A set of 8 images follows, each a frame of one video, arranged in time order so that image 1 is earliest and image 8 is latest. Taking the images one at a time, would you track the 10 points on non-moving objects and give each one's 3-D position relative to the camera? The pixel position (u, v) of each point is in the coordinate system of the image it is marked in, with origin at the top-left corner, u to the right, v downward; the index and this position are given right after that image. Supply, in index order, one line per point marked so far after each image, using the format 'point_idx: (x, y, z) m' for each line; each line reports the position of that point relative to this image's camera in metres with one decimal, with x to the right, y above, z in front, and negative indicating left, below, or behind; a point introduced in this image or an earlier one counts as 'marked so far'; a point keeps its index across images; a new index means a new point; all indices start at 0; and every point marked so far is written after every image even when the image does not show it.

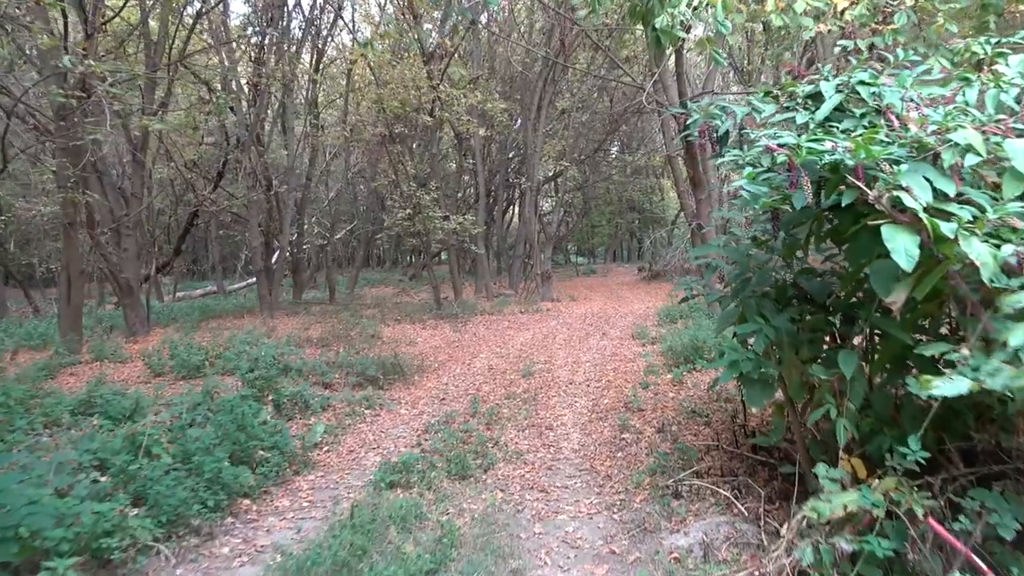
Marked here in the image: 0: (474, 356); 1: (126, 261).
0: (-0.5, -0.9, +9.9) m
1: (-7.3, +0.5, +14.4) m
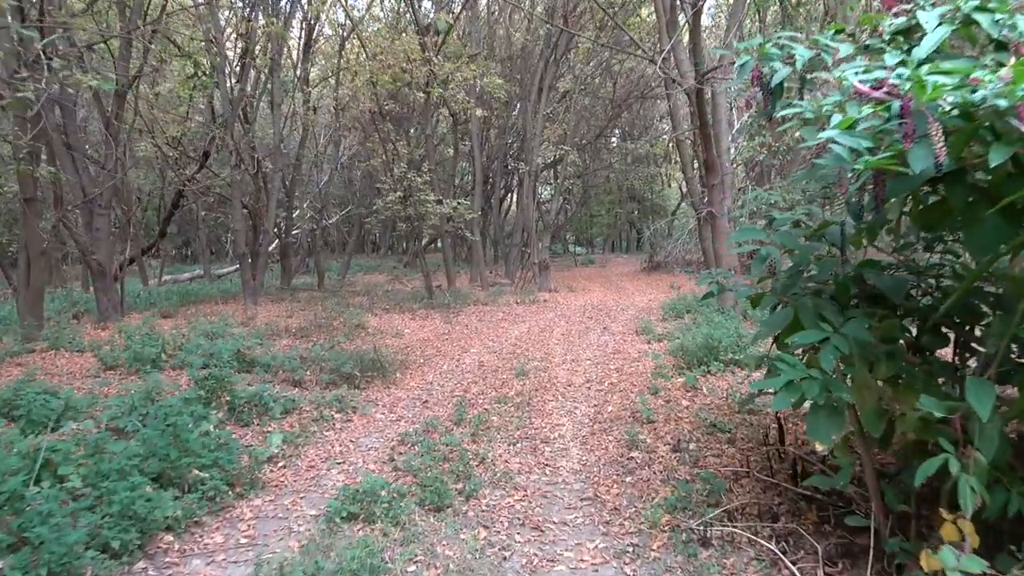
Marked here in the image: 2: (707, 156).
0: (-0.6, -0.7, +9.1) m
1: (-7.4, +0.8, +13.6) m
2: (+2.3, +1.6, +9.1) m
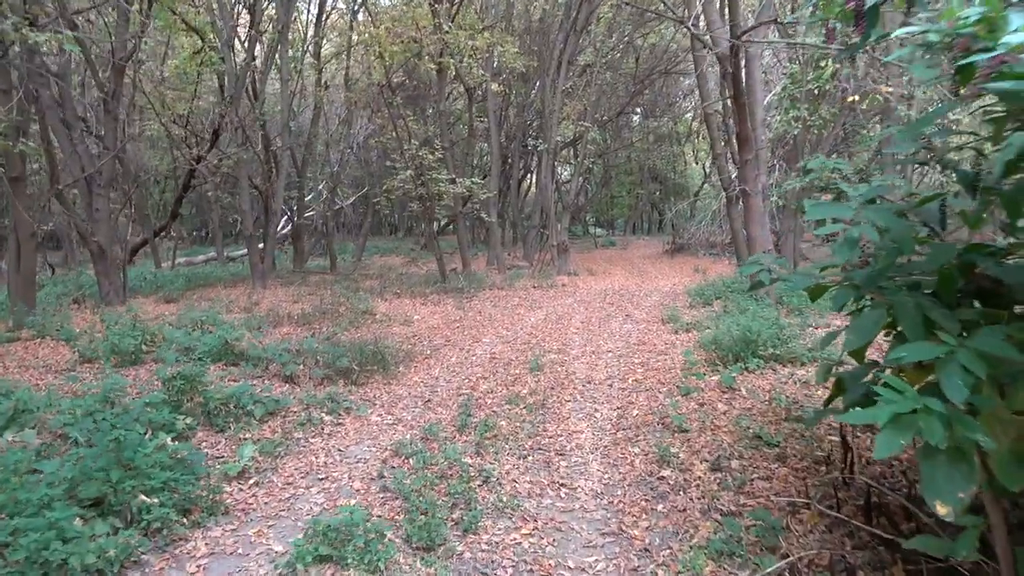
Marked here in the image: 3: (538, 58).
0: (-0.4, -0.6, +8.4) m
1: (-7.1, +1.1, +13.0) m
2: (+2.5, +1.7, +8.3) m
3: (+0.7, +5.9, +19.6) m
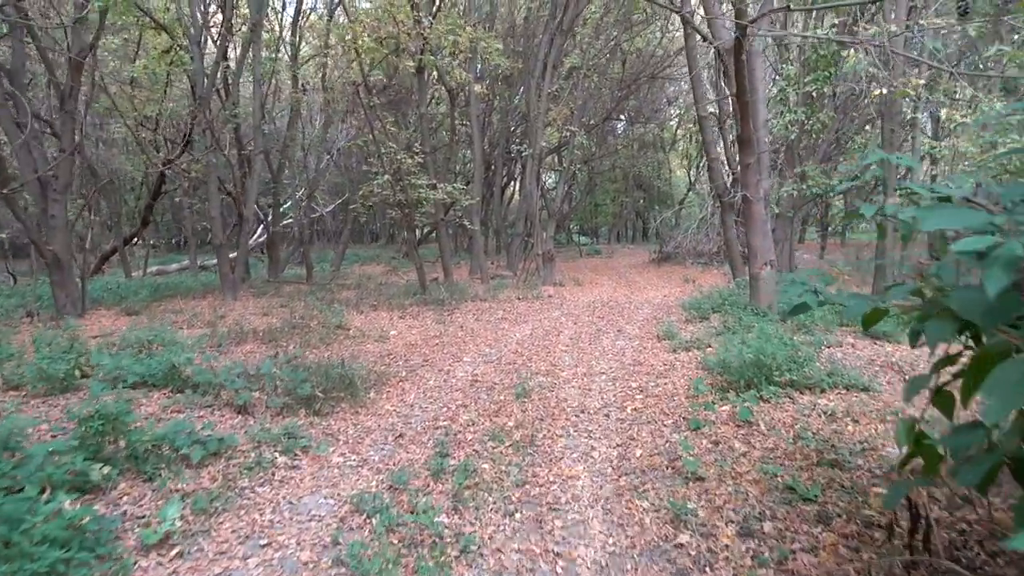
0: (-0.6, -0.7, +7.7) m
1: (-7.4, +0.9, +12.2) m
2: (+2.4, +1.6, +7.7) m
3: (+0.2, +5.7, +19.0) m
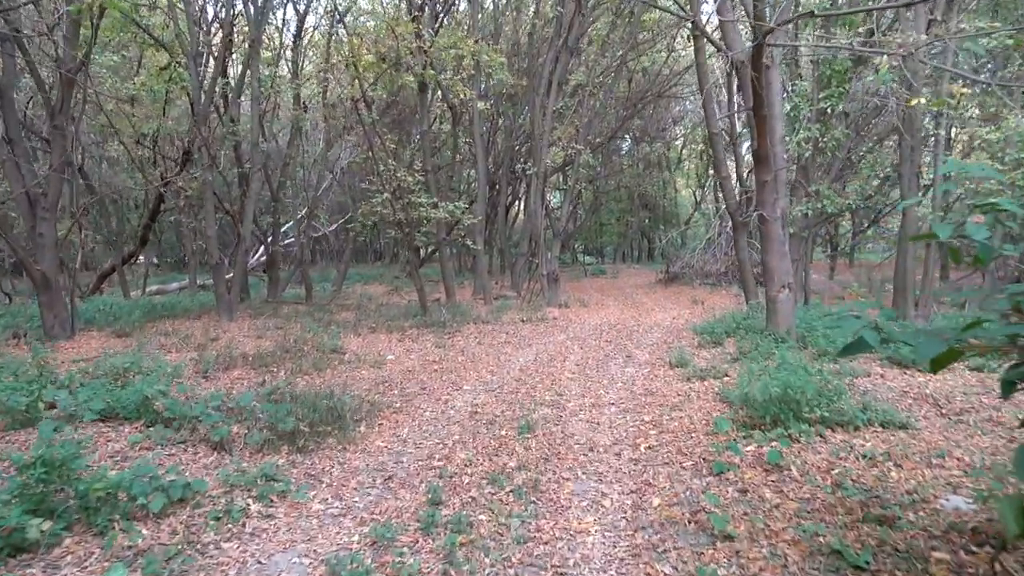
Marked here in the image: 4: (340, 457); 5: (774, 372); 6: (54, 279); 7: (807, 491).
0: (-0.5, -0.9, +7.3) m
1: (-7.3, +0.6, +11.8) m
2: (+2.4, +1.4, +7.3) m
3: (+0.4, +5.2, +18.7) m
4: (-1.1, -1.1, +4.9) m
5: (+2.0, -0.6, +5.9) m
6: (-7.1, +0.1, +11.8) m
7: (+1.4, -1.0, +3.7) m
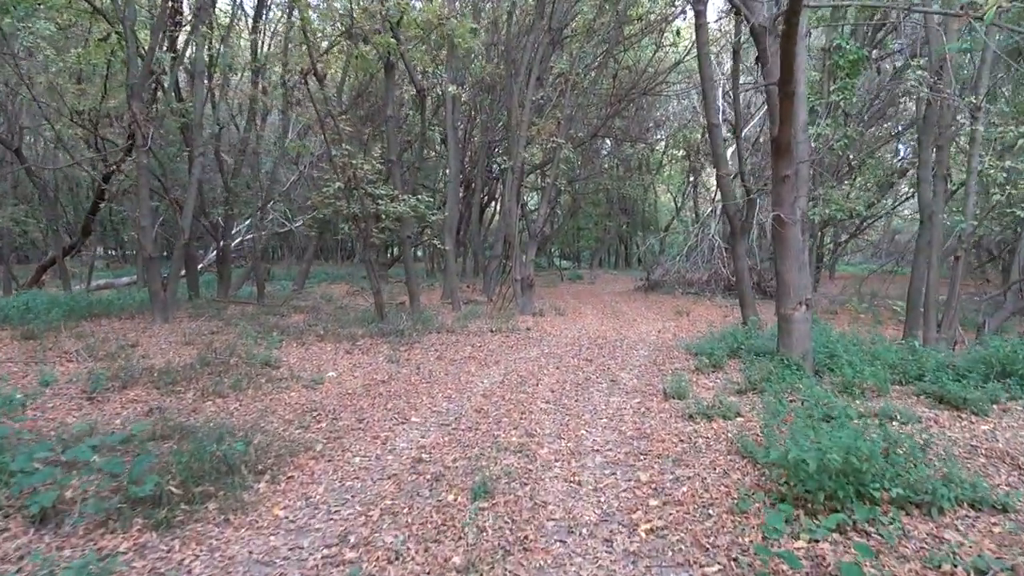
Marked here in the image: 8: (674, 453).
0: (-0.9, -1.0, +5.8) m
1: (-7.7, +0.7, +10.2) m
2: (+2.1, +1.2, +5.9) m
3: (-0.2, +5.0, +17.3) m
4: (-1.4, -1.1, +3.5) m
5: (+1.8, -0.8, +4.6) m
6: (-7.5, +0.2, +10.2) m
7: (+1.2, -1.1, +2.3) m
8: (+1.0, -1.0, +4.7) m
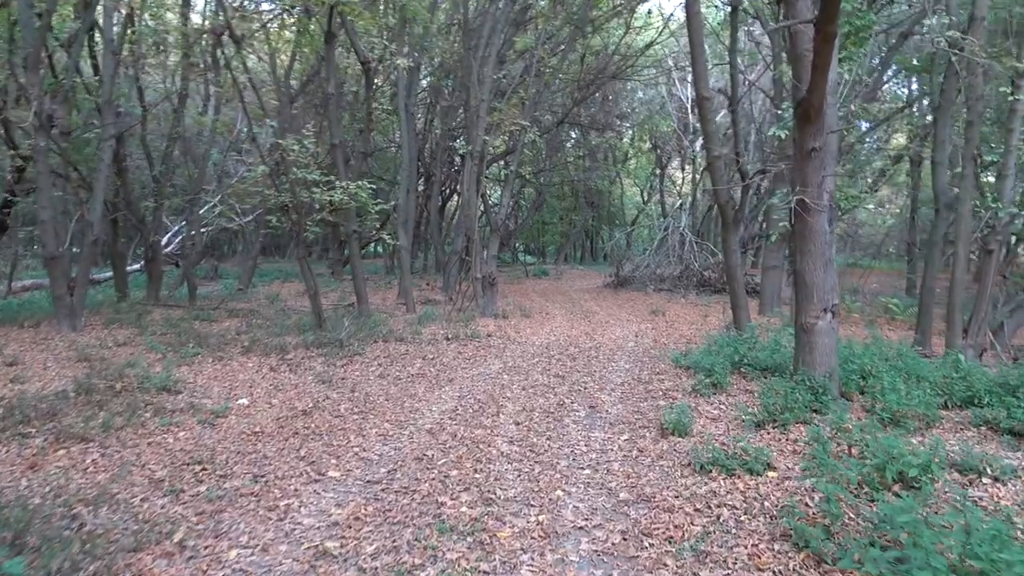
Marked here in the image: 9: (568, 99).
0: (-1.1, -1.1, +4.3) m
1: (-8.2, +0.6, +8.3) m
2: (+1.8, +1.2, +4.6) m
3: (-1.0, +5.1, +15.8) m
4: (-1.5, -1.2, +1.9) m
5: (+1.5, -0.8, +3.2) m
6: (-8.0, +0.1, +8.4) m
7: (+1.1, -1.1, +0.9) m
8: (+0.8, -1.0, +3.2) m
9: (+1.4, +4.7, +18.8) m
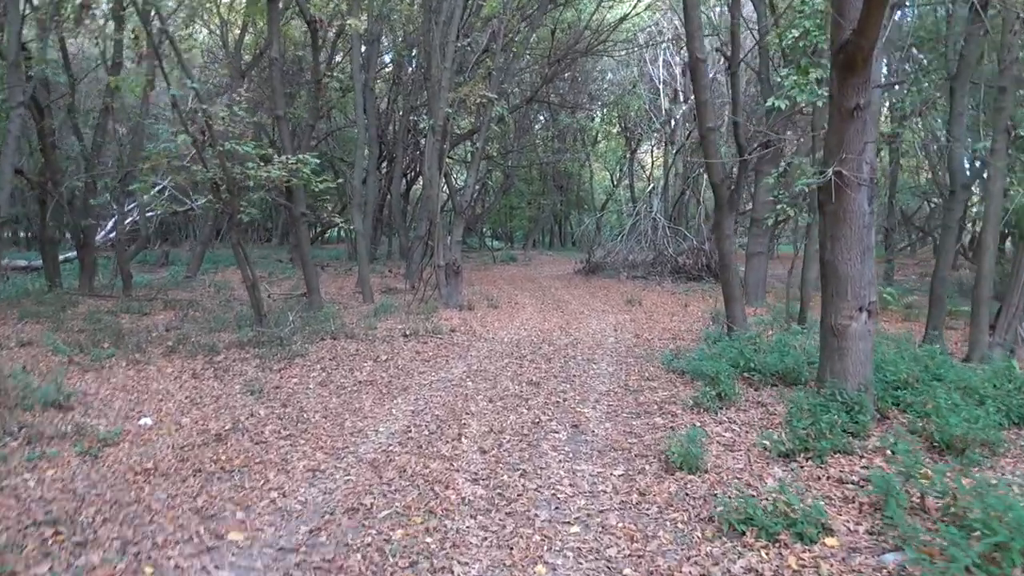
0: (-1.3, -1.1, +3.2) m
1: (-8.5, +0.7, +6.9) m
2: (+1.7, +1.2, +3.5) m
3: (-1.7, +5.3, +14.6) m
4: (-1.6, -1.2, +0.8) m
5: (+1.4, -0.8, +2.2) m
6: (-8.4, +0.2, +6.9) m
7: (+1.1, -1.2, -0.1) m
8: (+0.7, -1.1, +2.2) m
9: (+0.6, +5.0, +17.7) m
